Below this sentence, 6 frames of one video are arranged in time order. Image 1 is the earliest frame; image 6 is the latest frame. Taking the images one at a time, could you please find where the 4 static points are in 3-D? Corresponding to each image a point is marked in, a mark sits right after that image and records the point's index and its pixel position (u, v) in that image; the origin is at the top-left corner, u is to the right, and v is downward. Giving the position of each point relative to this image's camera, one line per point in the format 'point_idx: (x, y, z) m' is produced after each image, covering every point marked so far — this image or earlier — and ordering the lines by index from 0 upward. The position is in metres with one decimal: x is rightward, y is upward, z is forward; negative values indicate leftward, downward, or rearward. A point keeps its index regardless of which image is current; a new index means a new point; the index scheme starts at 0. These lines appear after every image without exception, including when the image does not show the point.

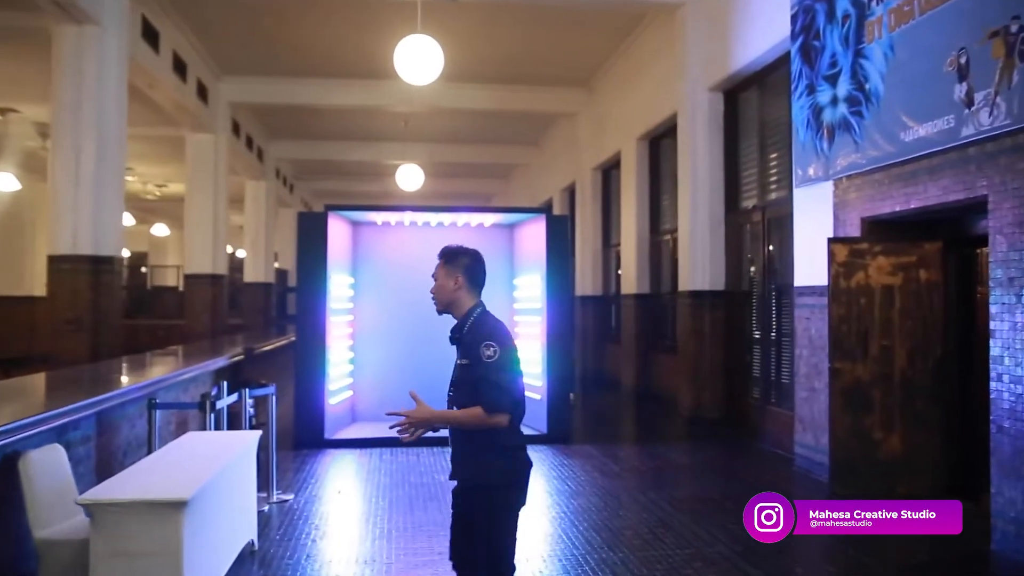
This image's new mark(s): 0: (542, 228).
0: (+0.3, +0.5, +6.4) m
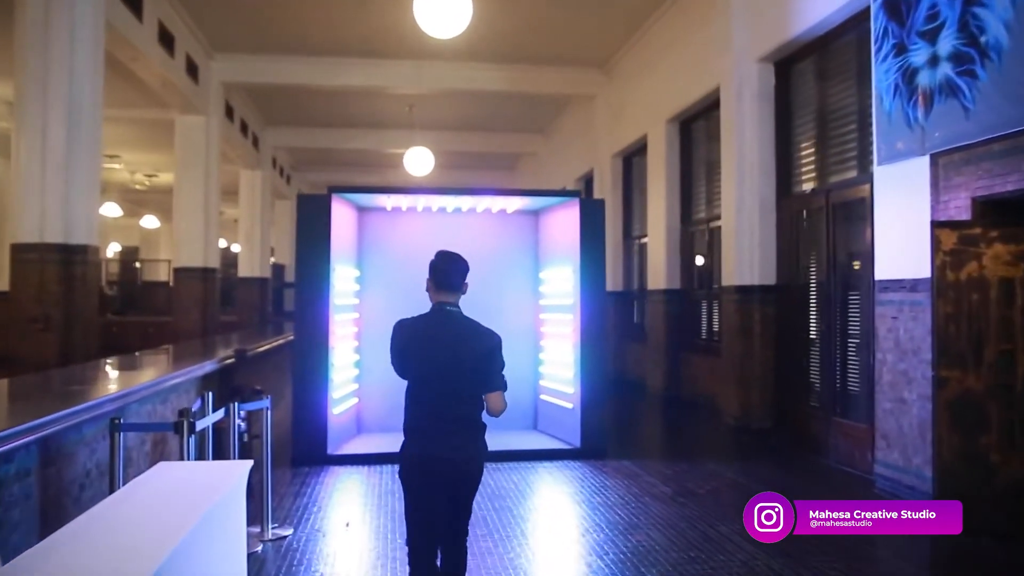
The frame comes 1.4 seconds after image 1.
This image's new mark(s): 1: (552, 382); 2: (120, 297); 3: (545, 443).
0: (+0.4, +0.5, +5.6) m
1: (+0.3, -0.7, +6.0) m
2: (-7.2, -0.2, +15.2) m
3: (+0.2, -1.1, +5.8) m
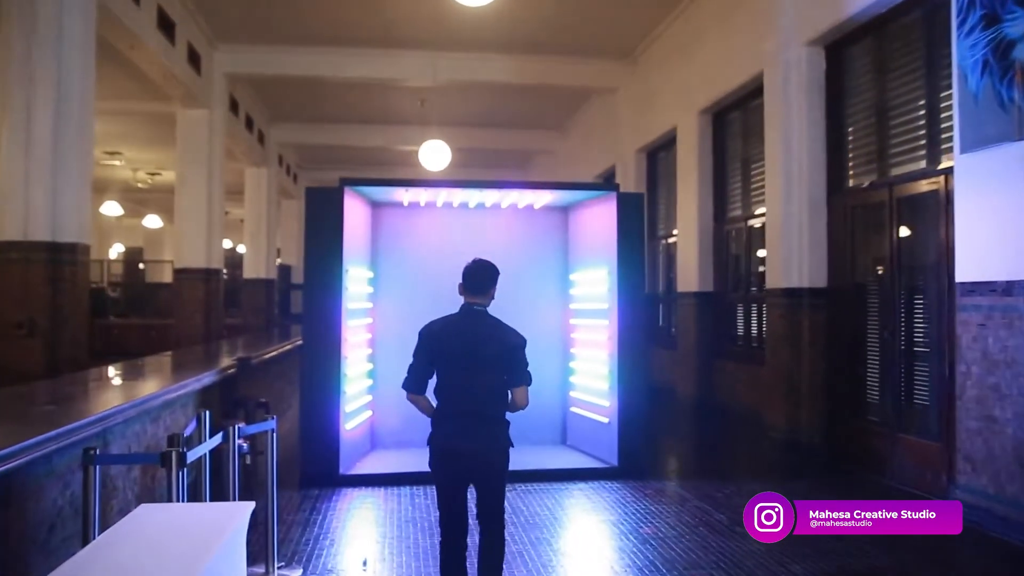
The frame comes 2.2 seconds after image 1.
0: (+0.6, +0.5, +5.1) m
1: (+0.5, -0.7, +5.5) m
2: (-7.0, -0.2, +14.8) m
3: (+0.4, -1.1, +5.3) m
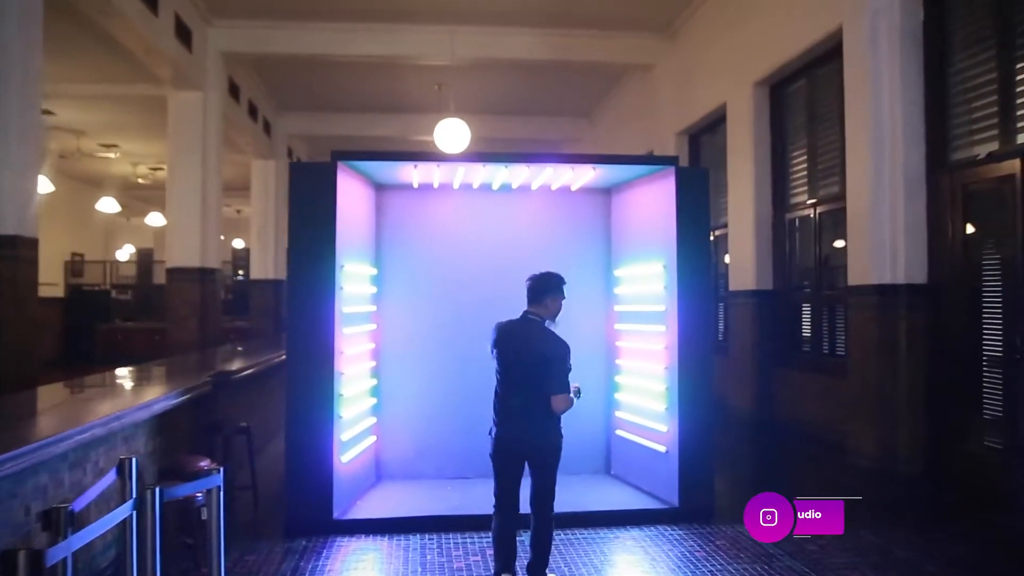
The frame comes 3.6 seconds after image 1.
0: (+0.8, +0.5, +4.2) m
1: (+0.7, -0.7, +4.5) m
2: (-6.5, -0.2, +14.0) m
3: (+0.6, -1.1, +4.4) m
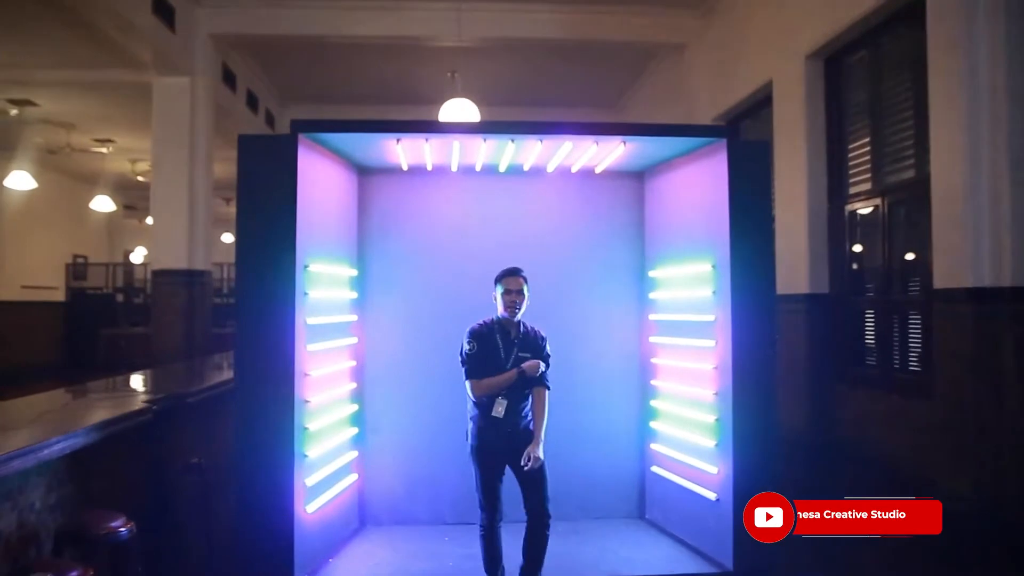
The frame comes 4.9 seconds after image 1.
0: (+0.8, +0.5, +3.3) m
1: (+0.8, -0.7, +3.7) m
2: (-6.2, -0.3, +13.4) m
3: (+0.6, -1.1, +3.5) m
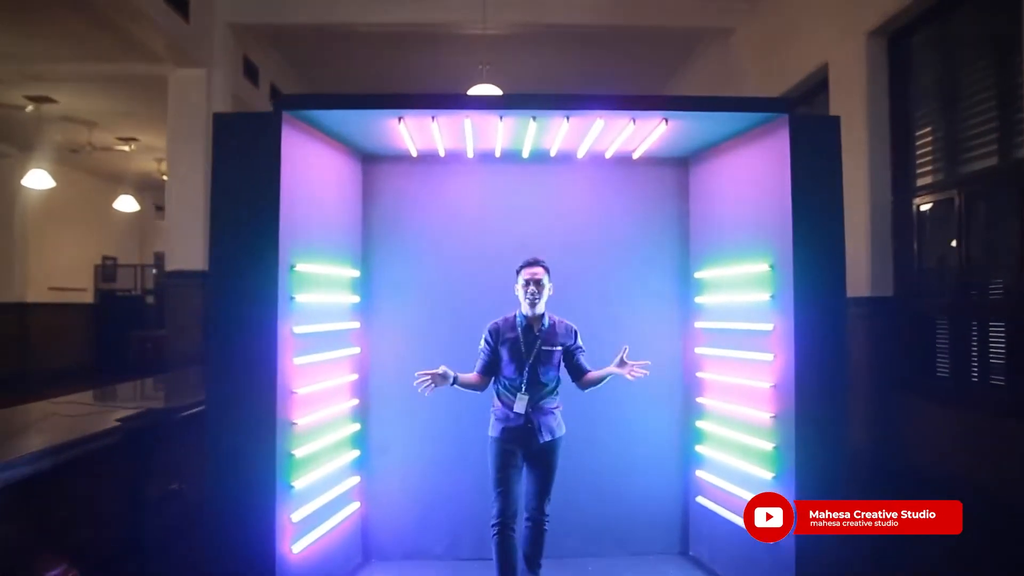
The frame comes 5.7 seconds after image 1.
0: (+0.9, +0.5, +2.8) m
1: (+0.8, -0.7, +3.2) m
2: (-5.7, -0.3, +13.2) m
3: (+0.7, -1.1, +3.0) m
